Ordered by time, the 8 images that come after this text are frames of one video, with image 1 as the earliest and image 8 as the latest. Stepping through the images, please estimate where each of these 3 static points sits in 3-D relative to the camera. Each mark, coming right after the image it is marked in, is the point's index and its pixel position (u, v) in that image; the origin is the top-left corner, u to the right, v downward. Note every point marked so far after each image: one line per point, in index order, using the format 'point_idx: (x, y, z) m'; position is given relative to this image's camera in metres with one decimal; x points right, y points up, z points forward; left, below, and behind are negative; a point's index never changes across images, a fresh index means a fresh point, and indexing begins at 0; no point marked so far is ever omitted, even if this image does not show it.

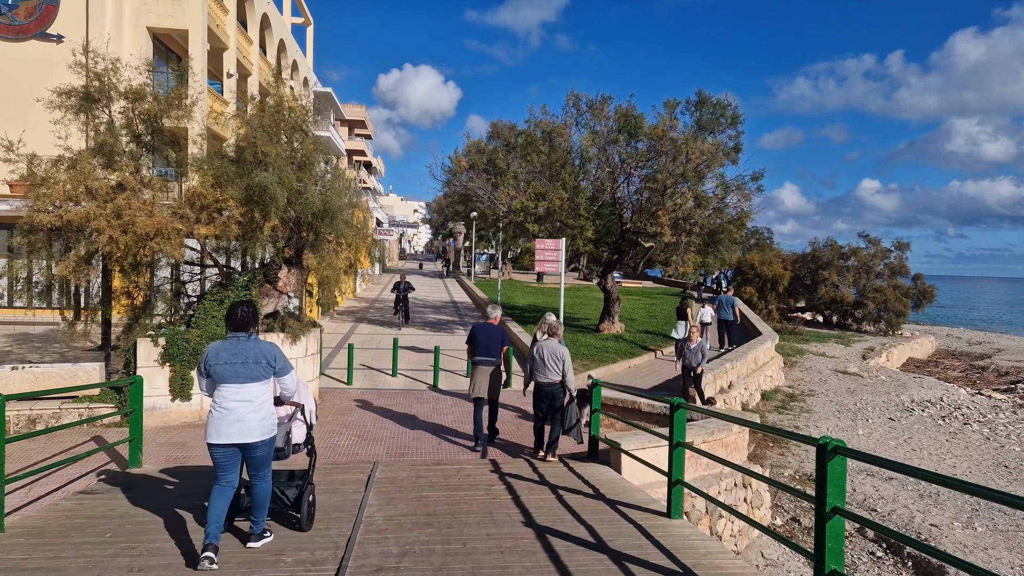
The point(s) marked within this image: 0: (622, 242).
0: (+6.8, +2.8, +16.5) m
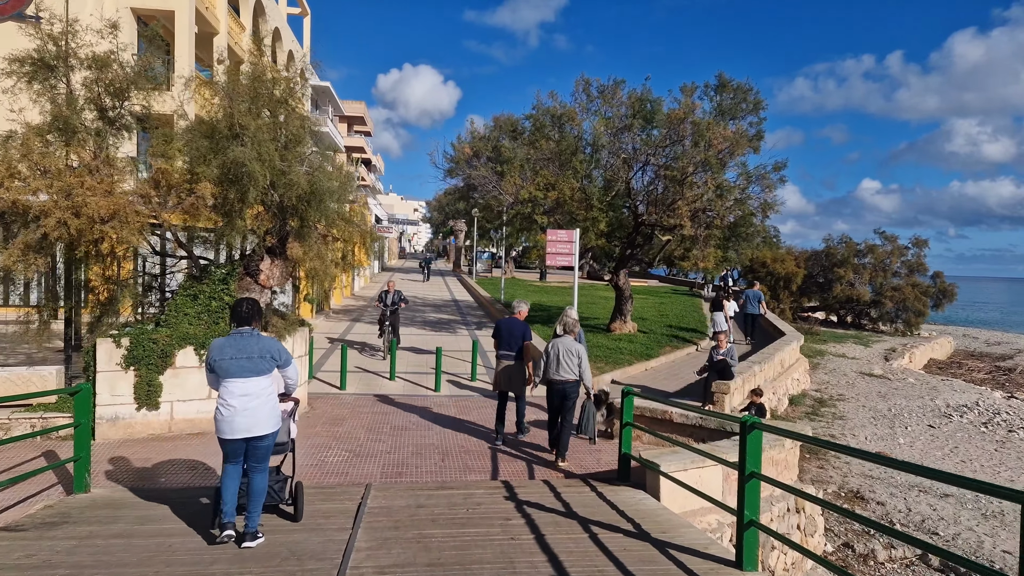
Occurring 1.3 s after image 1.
0: (+7.2, +3.0, +15.4) m
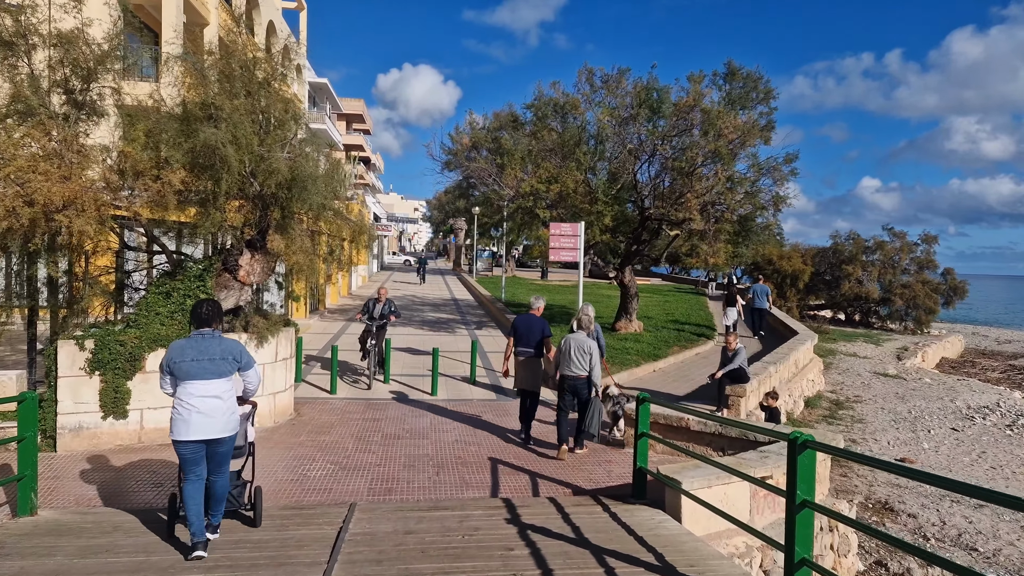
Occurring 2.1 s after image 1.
0: (+7.2, +3.1, +14.8) m
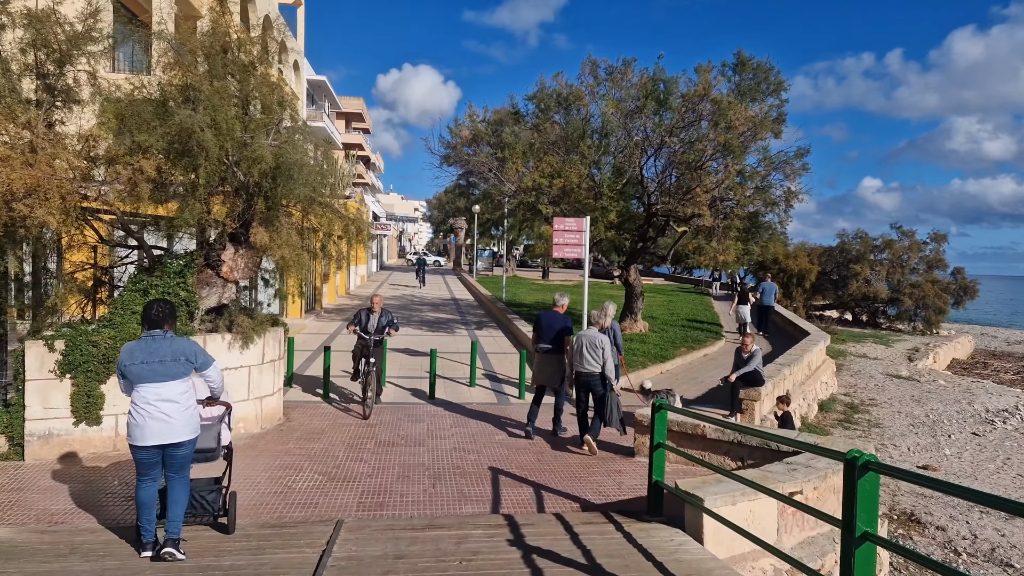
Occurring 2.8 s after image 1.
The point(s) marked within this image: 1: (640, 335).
0: (+7.3, +3.2, +14.3) m
1: (+7.2, -2.6, +15.0) m
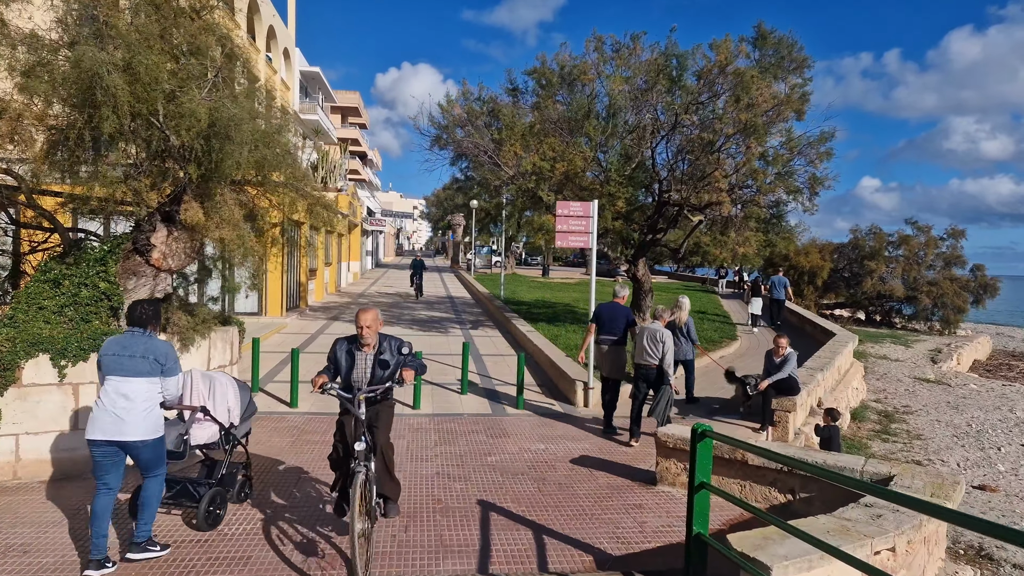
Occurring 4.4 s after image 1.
0: (+7.2, +3.4, +13.0) m
1: (+7.1, -2.4, +13.7) m
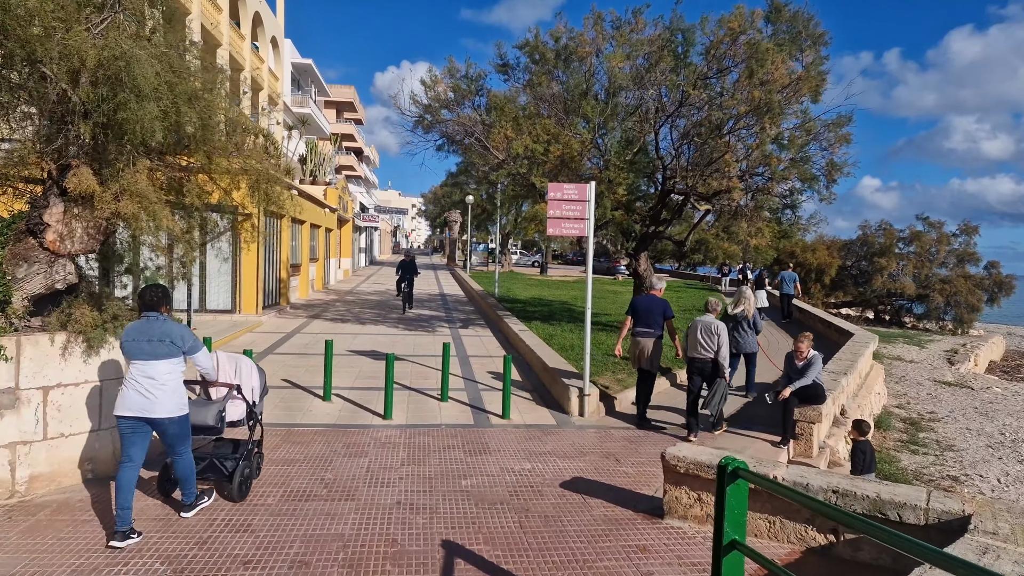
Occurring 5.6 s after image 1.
0: (+6.8, +3.6, +12.0) m
1: (+6.7, -2.2, +12.7) m
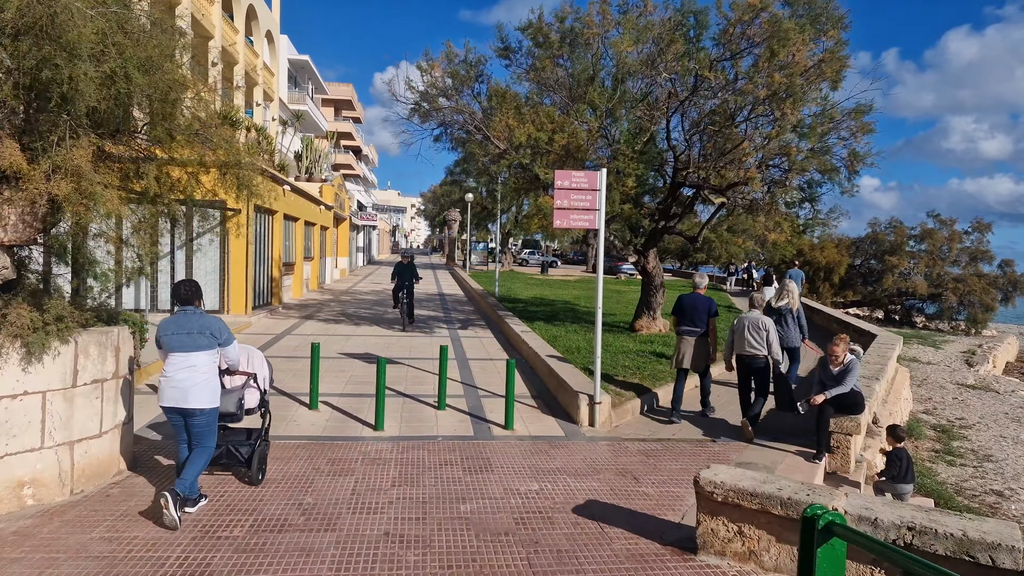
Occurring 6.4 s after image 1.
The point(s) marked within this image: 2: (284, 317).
0: (+6.9, +3.7, +11.3) m
1: (+6.8, -2.2, +12.0) m
2: (-12.6, -1.6, +14.8) m
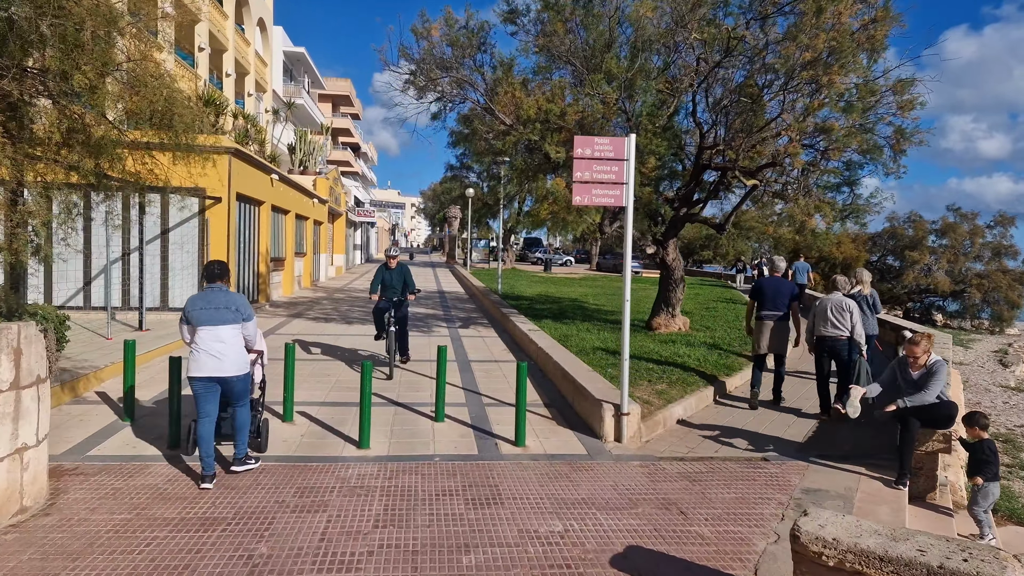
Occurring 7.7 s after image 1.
0: (+7.1, +3.9, +10.2) m
1: (+7.0, -1.9, +10.9) m
2: (-12.4, -1.4, +13.7) m
